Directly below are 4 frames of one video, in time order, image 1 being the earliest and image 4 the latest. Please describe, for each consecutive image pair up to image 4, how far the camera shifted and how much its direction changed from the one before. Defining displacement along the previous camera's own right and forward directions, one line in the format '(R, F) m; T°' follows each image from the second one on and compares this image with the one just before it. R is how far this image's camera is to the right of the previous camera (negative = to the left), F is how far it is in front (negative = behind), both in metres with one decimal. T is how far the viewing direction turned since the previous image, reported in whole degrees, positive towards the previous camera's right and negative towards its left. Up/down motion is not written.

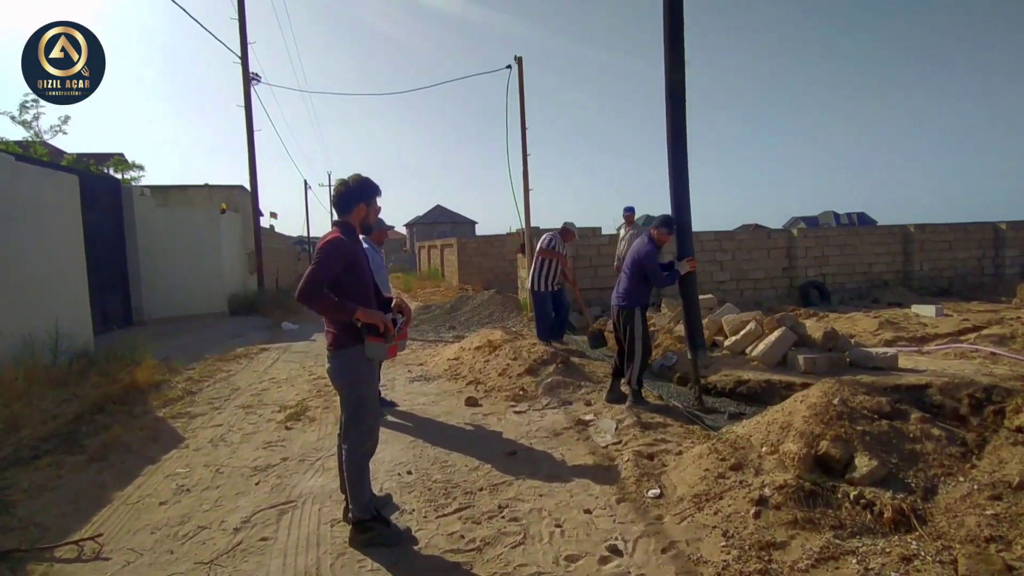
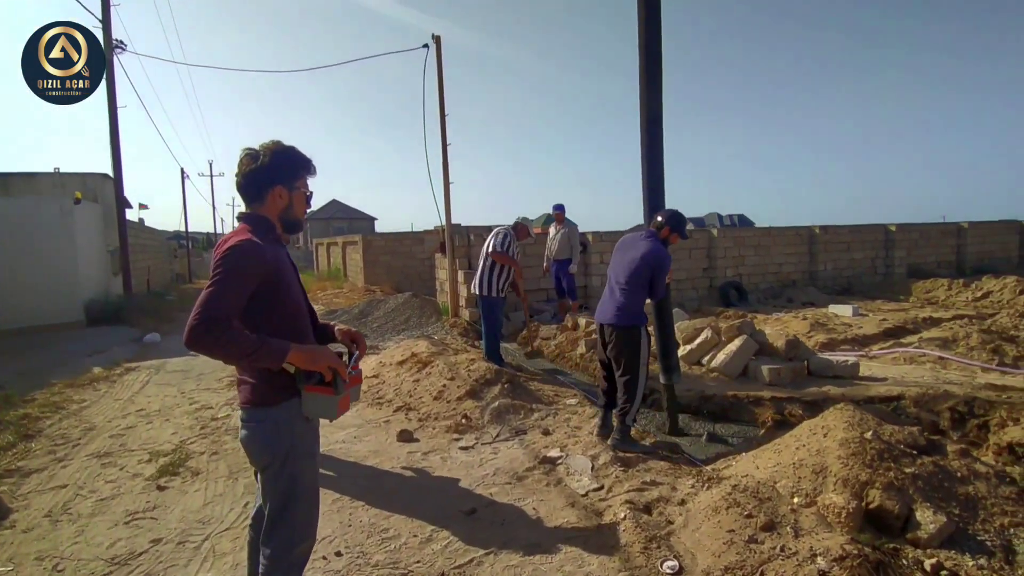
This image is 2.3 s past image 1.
(-0.3, +0.9) m; +10°
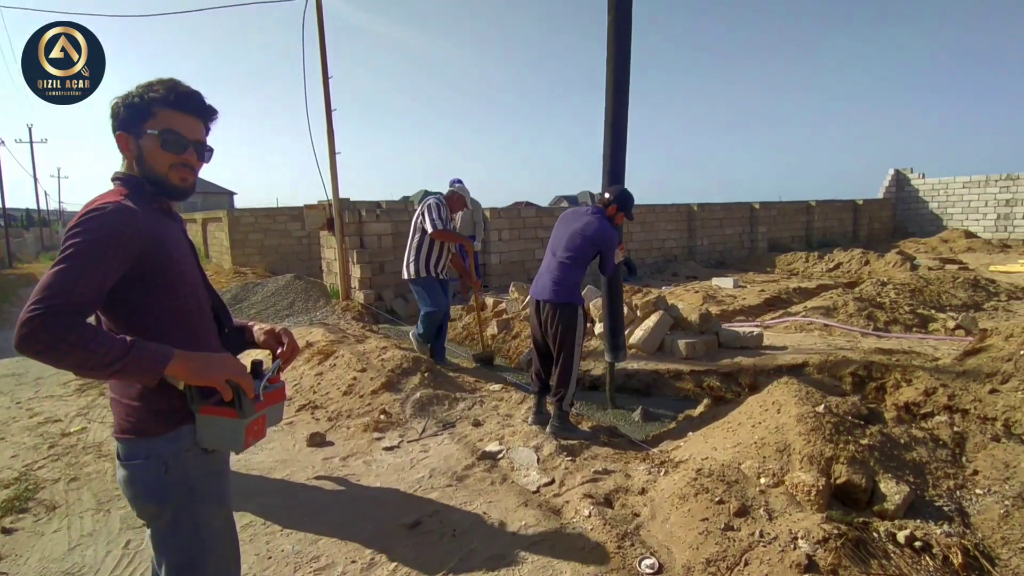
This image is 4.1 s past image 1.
(-0.3, +0.4) m; +12°
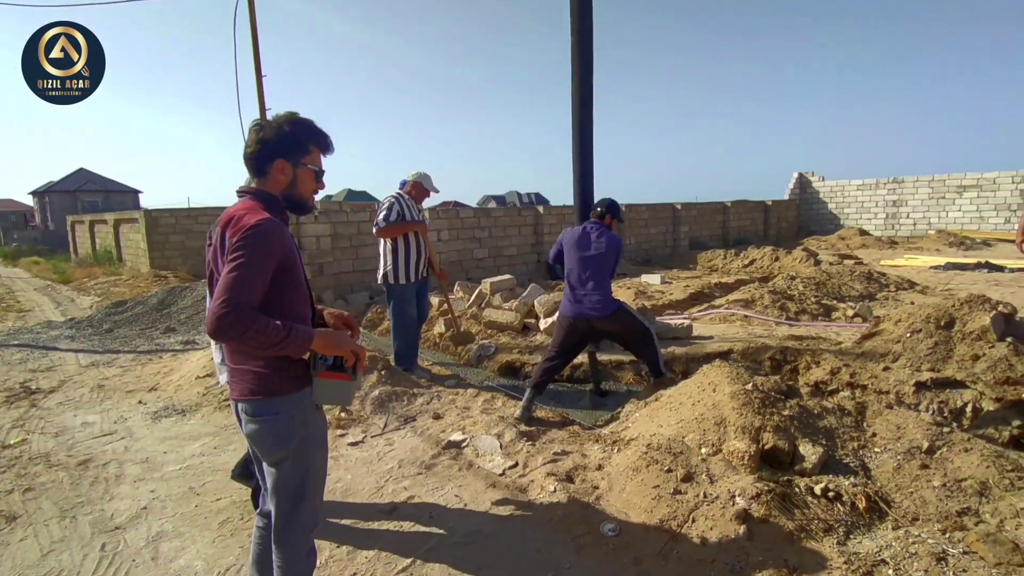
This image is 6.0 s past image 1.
(-0.2, -0.3) m; +7°
